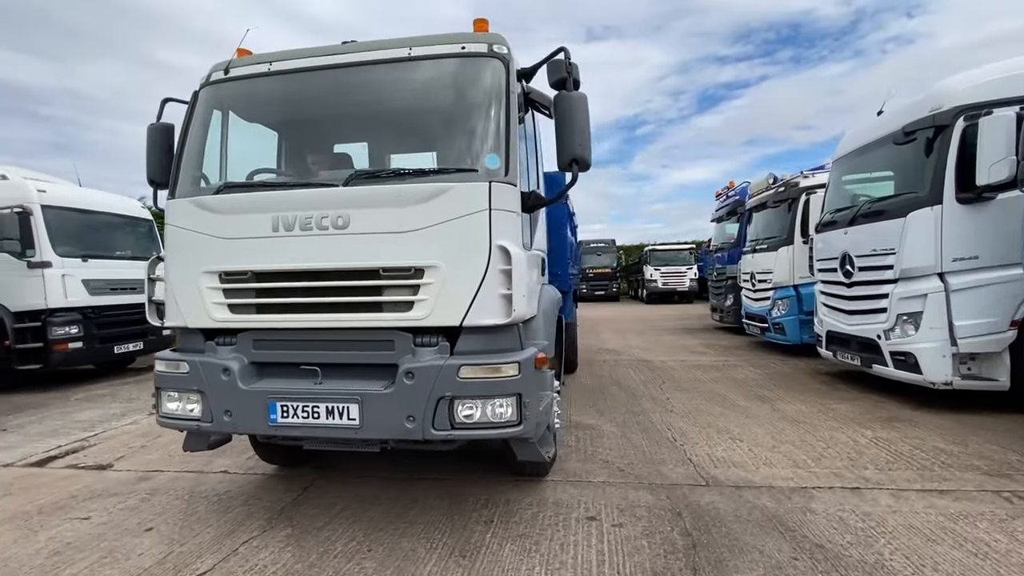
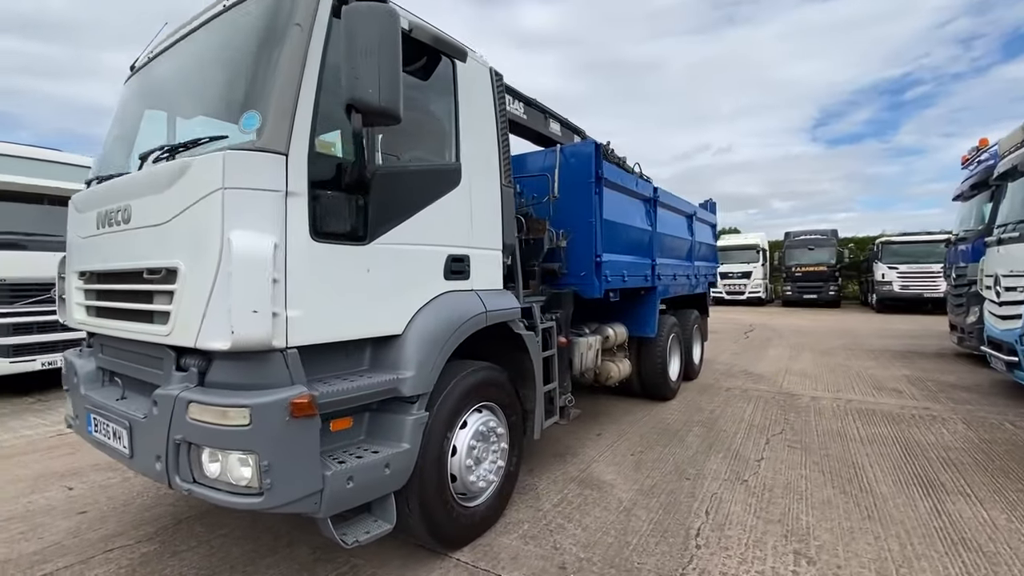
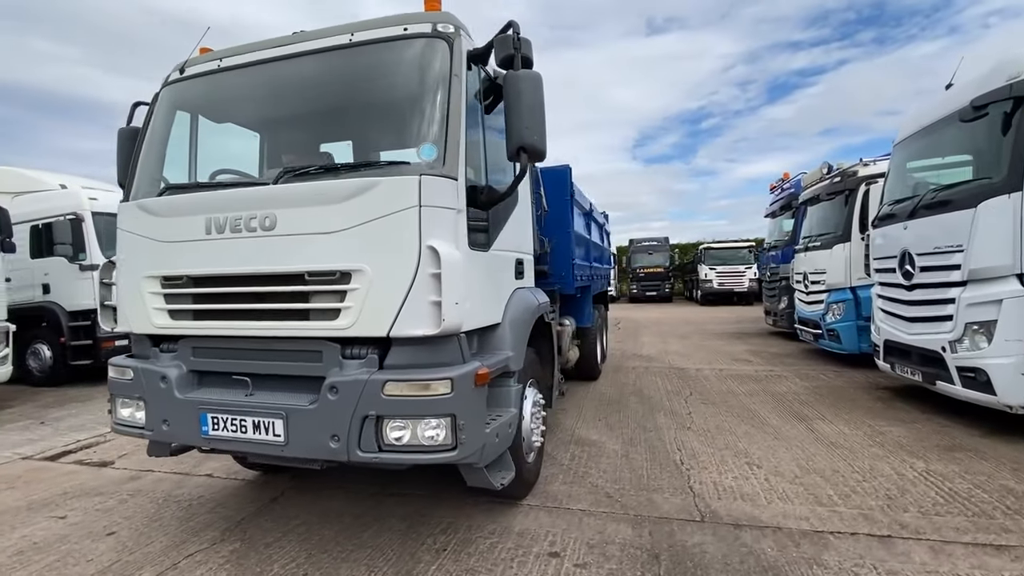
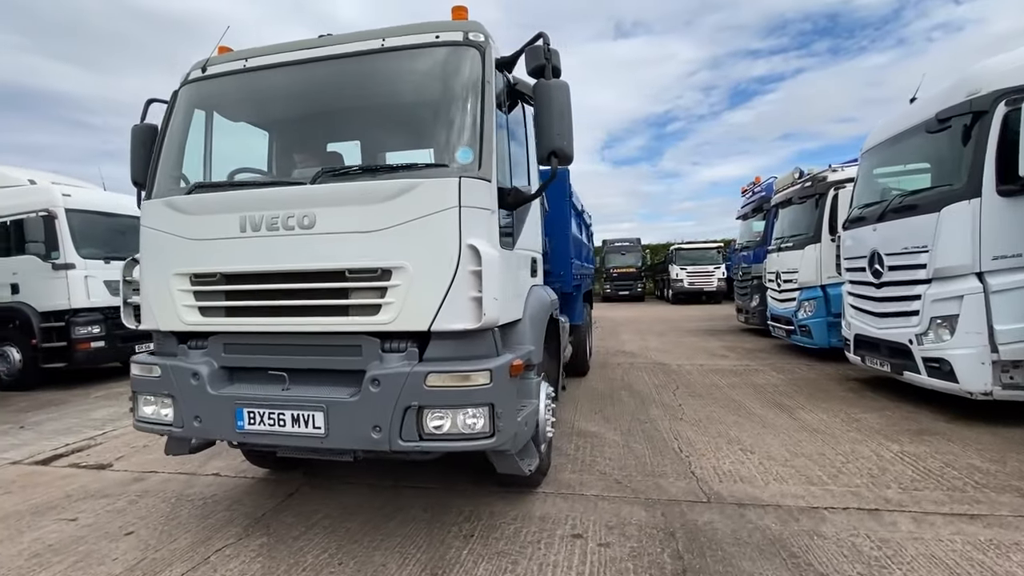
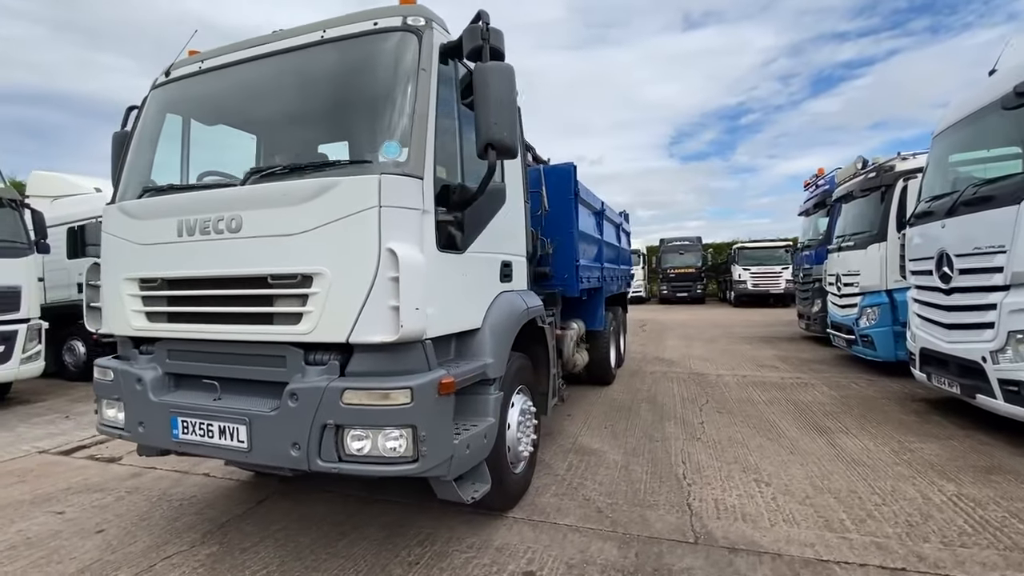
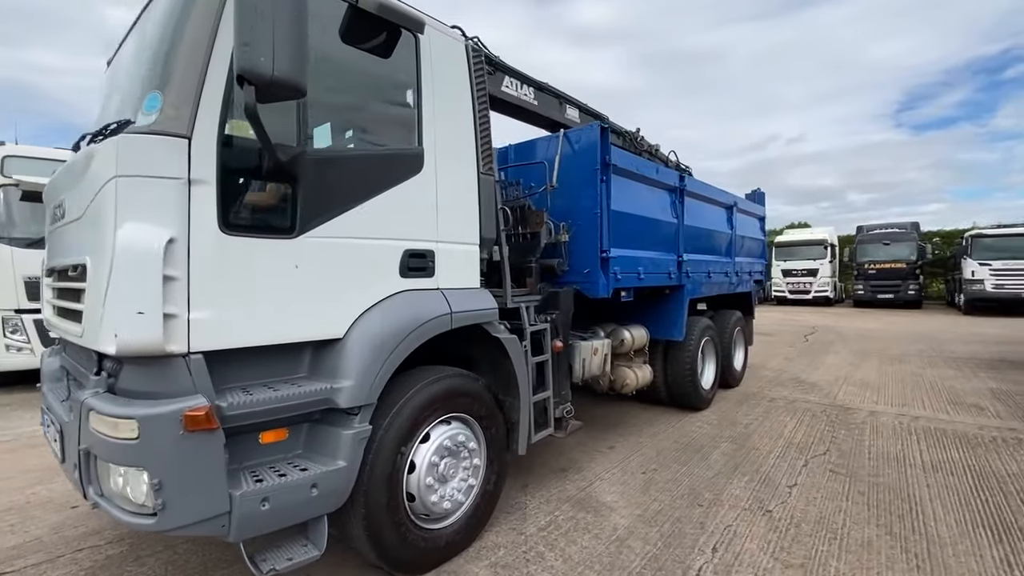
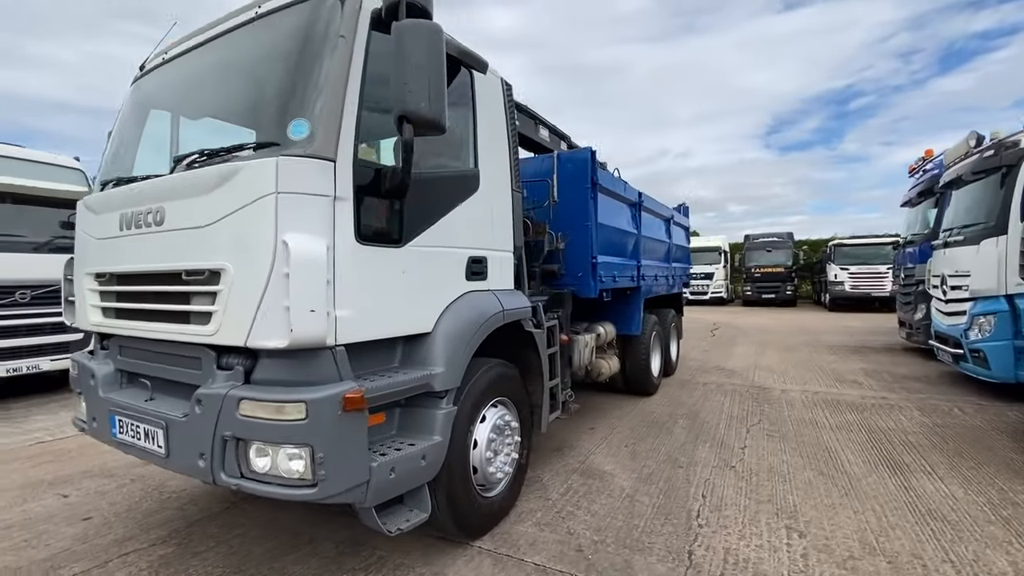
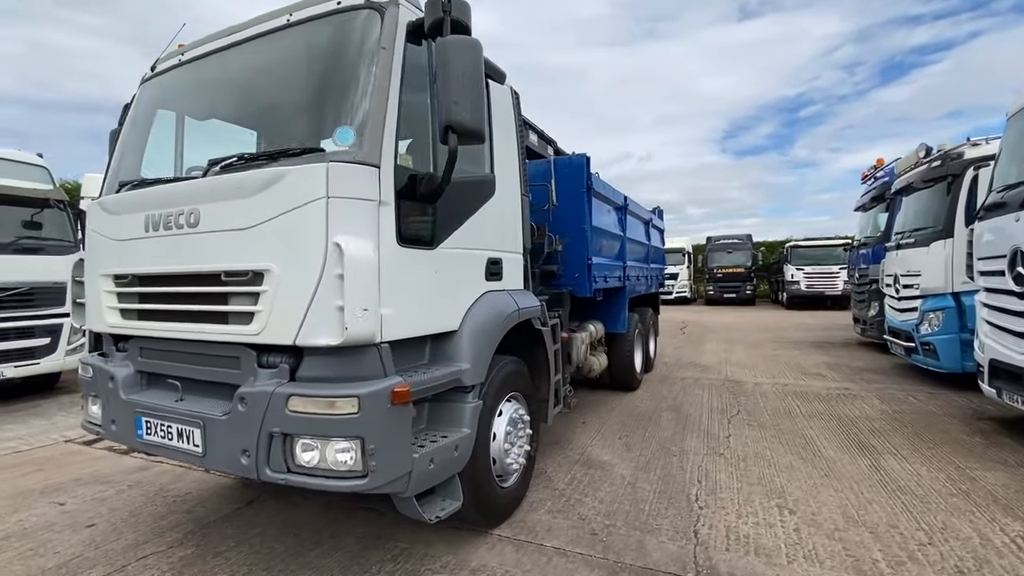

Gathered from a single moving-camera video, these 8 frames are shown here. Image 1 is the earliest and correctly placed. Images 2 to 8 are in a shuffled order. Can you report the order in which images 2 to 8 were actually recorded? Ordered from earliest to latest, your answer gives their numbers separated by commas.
4, 3, 5, 8, 7, 2, 6
